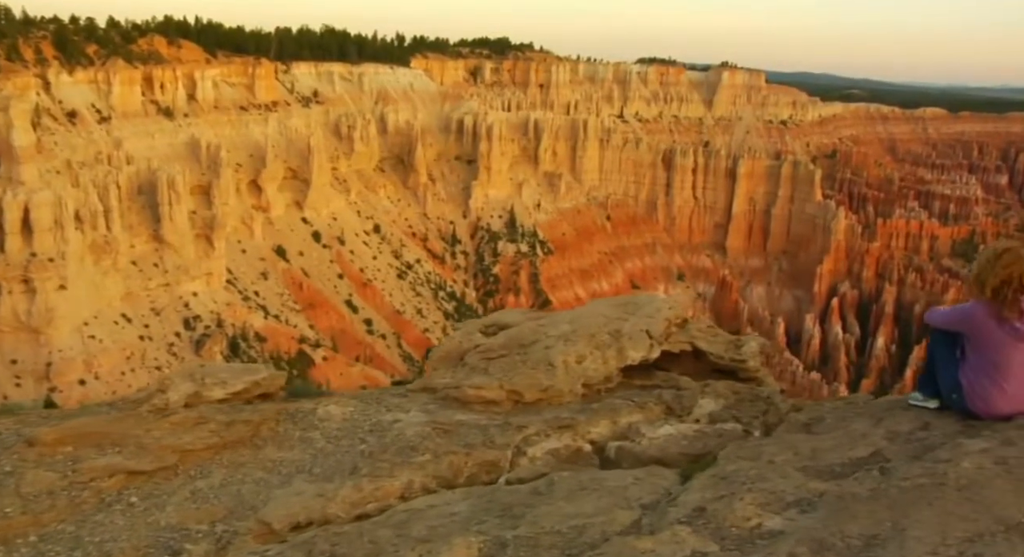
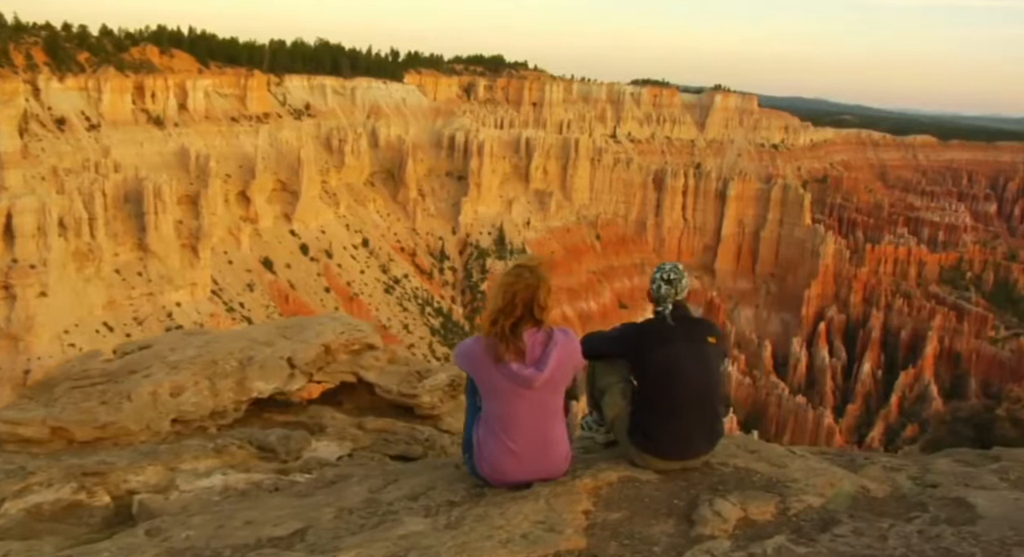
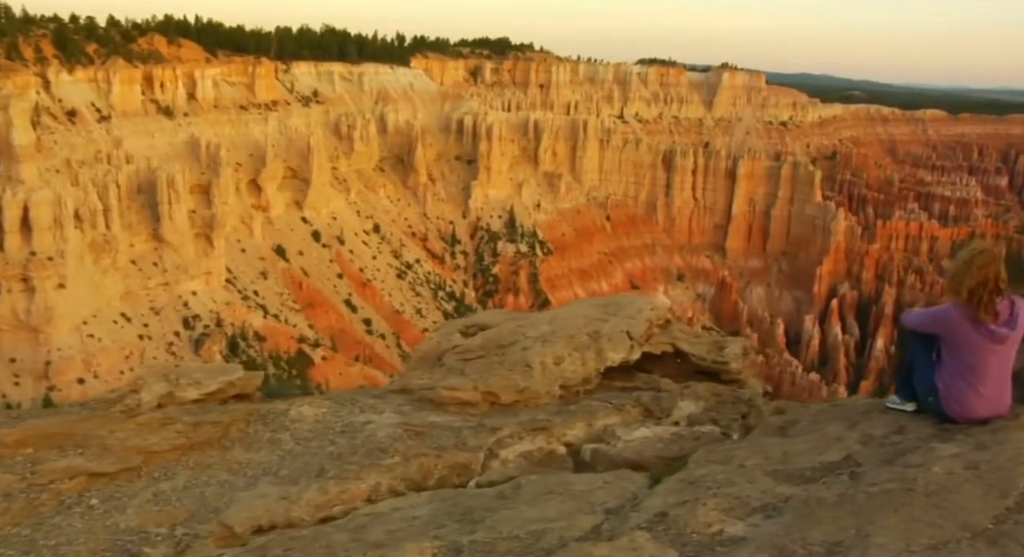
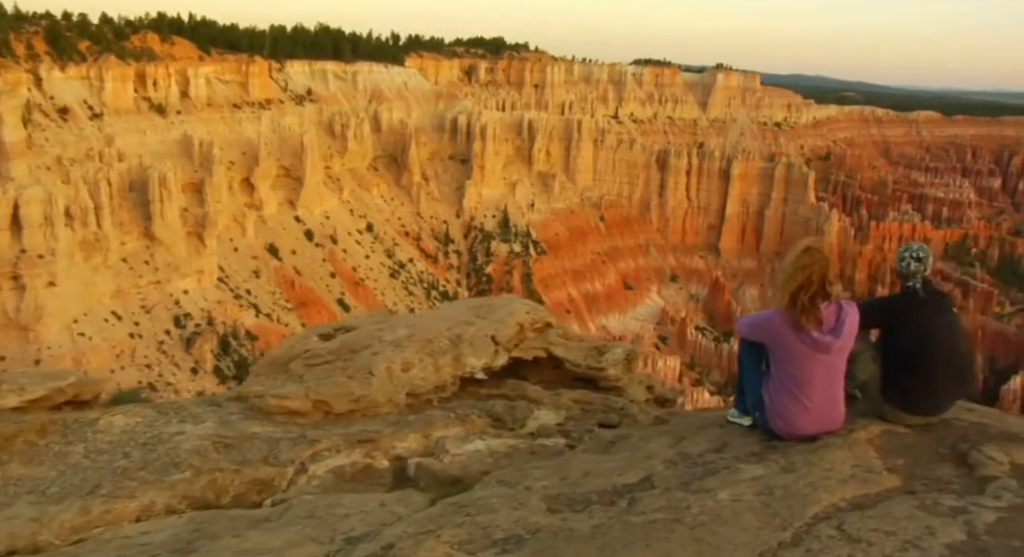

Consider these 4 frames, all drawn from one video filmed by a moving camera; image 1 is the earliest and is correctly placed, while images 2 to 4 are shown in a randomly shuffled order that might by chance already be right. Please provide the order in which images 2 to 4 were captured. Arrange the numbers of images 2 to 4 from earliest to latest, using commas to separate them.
3, 4, 2
